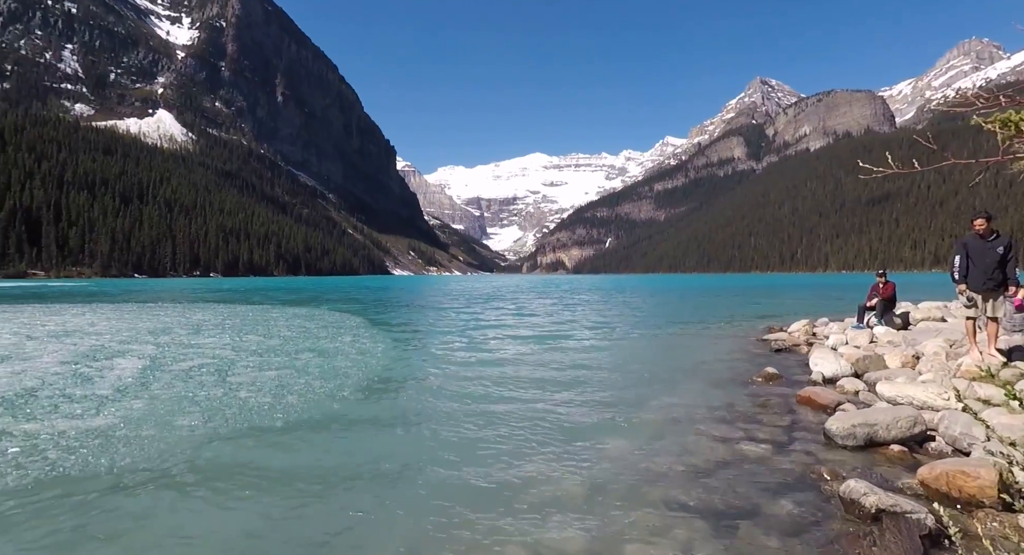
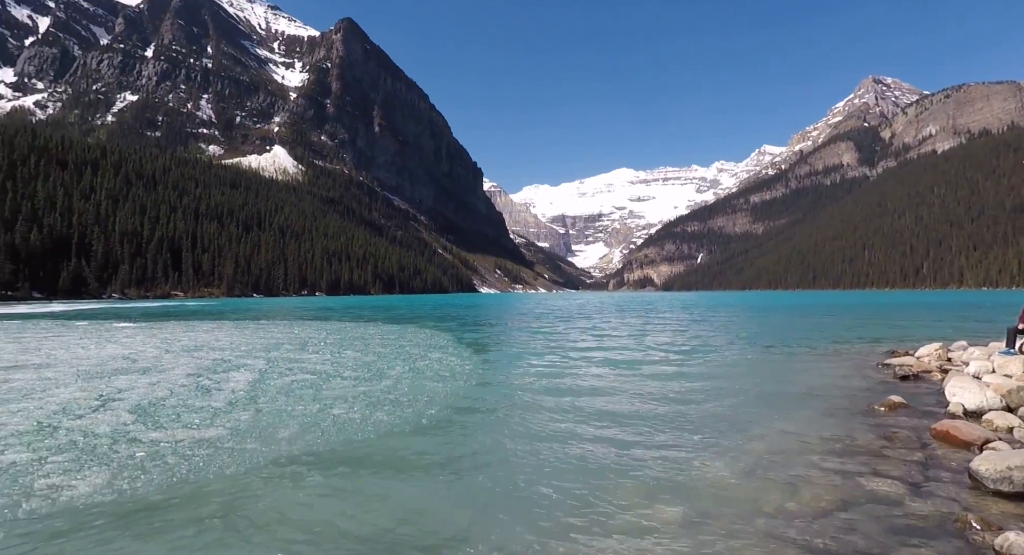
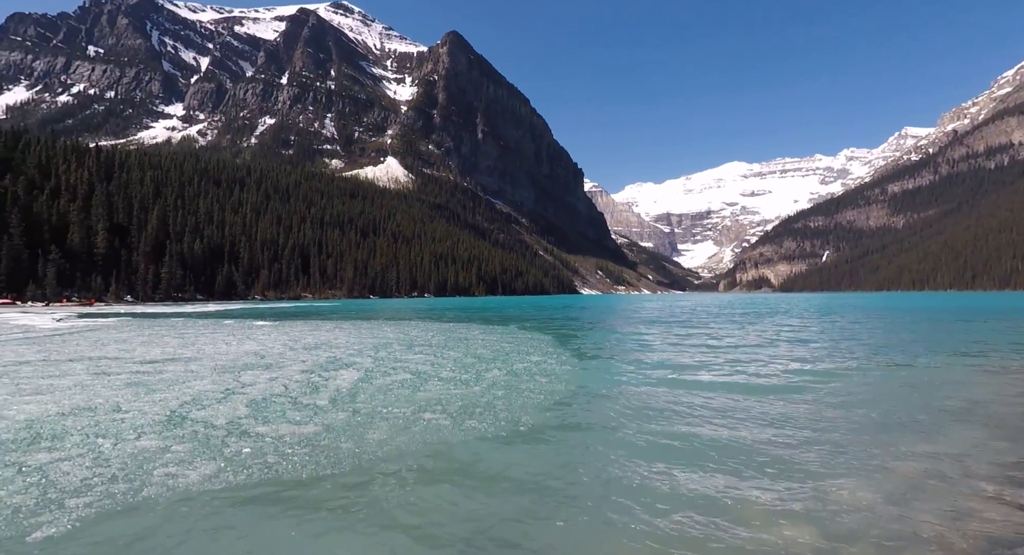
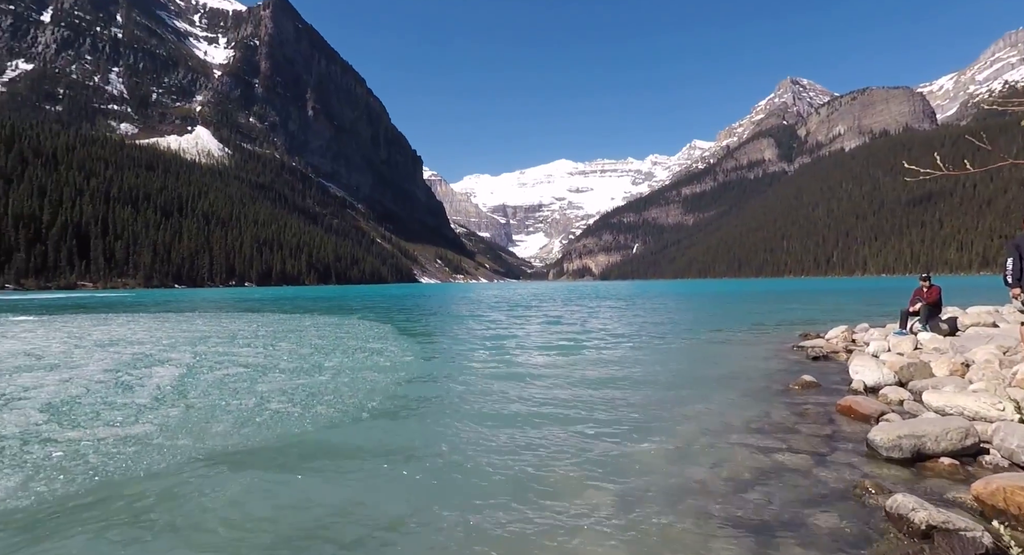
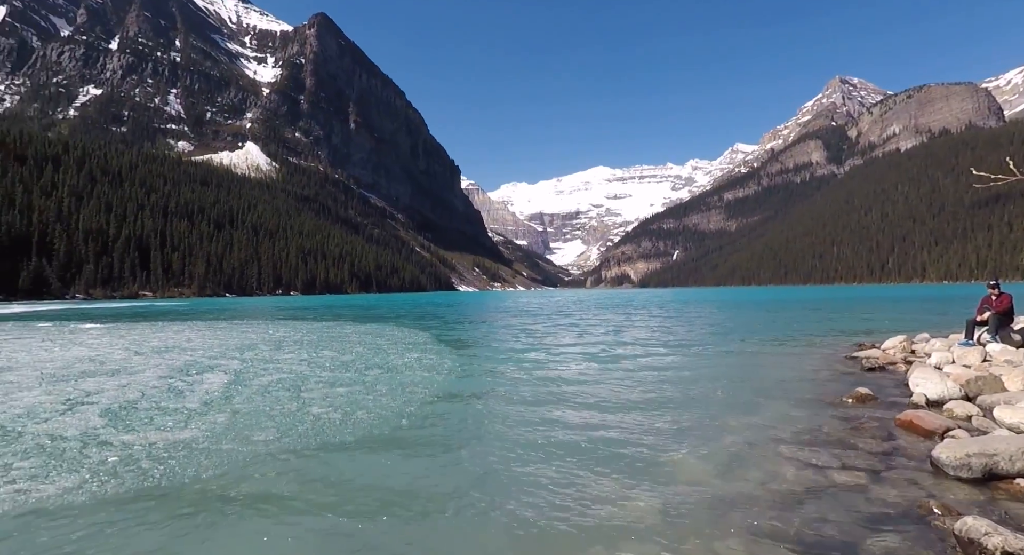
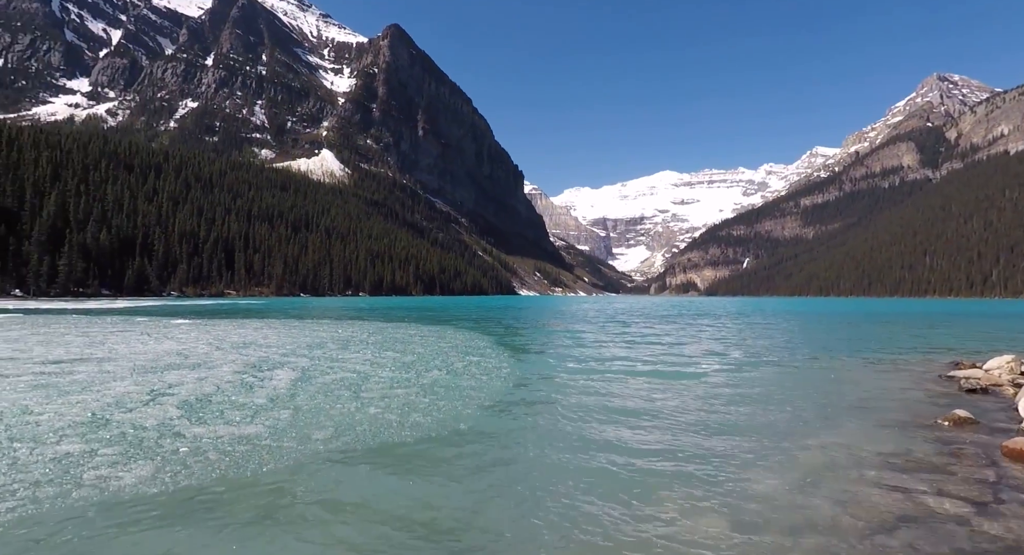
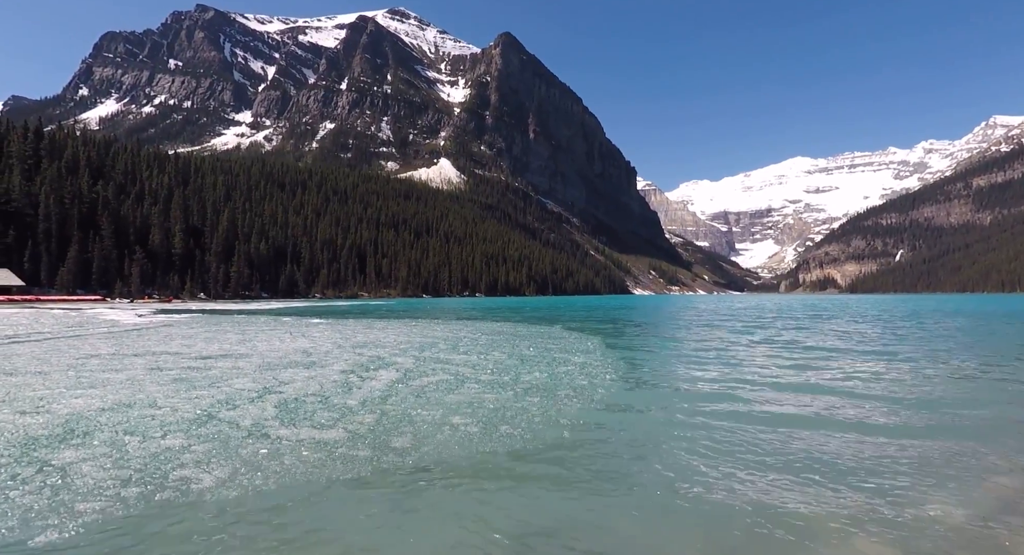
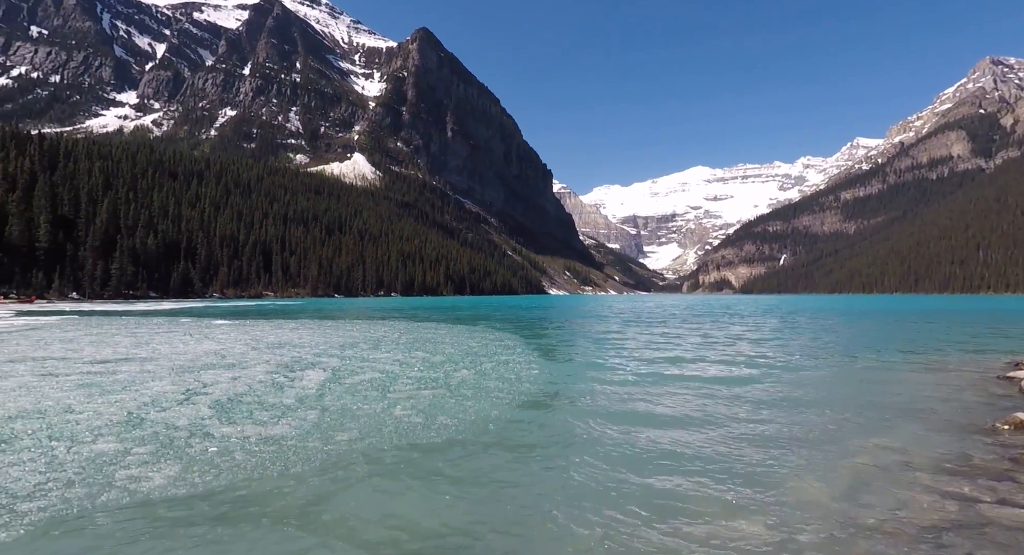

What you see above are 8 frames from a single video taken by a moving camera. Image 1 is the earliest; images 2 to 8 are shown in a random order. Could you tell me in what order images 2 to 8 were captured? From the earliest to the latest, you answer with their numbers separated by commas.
4, 5, 2, 6, 8, 3, 7
